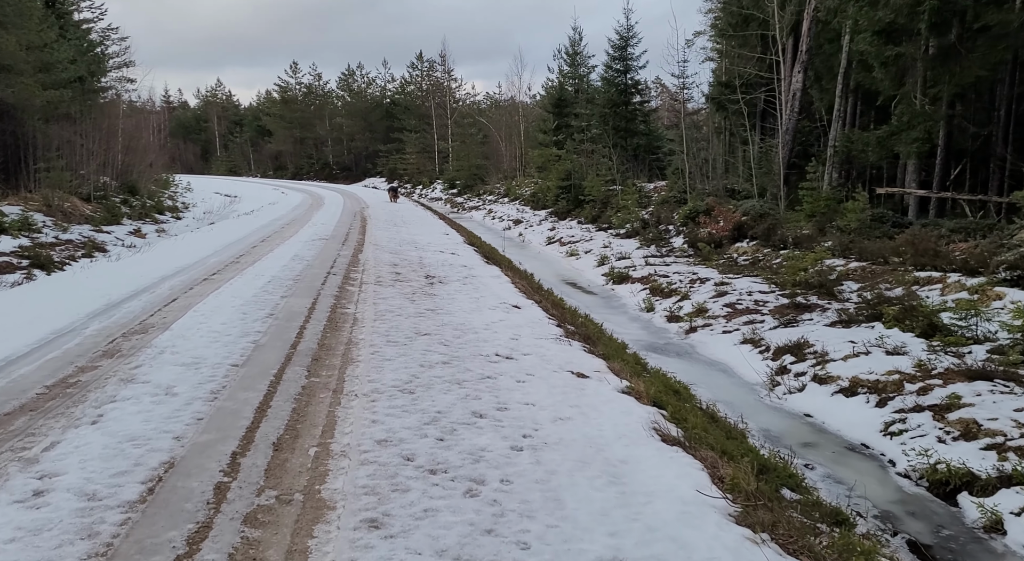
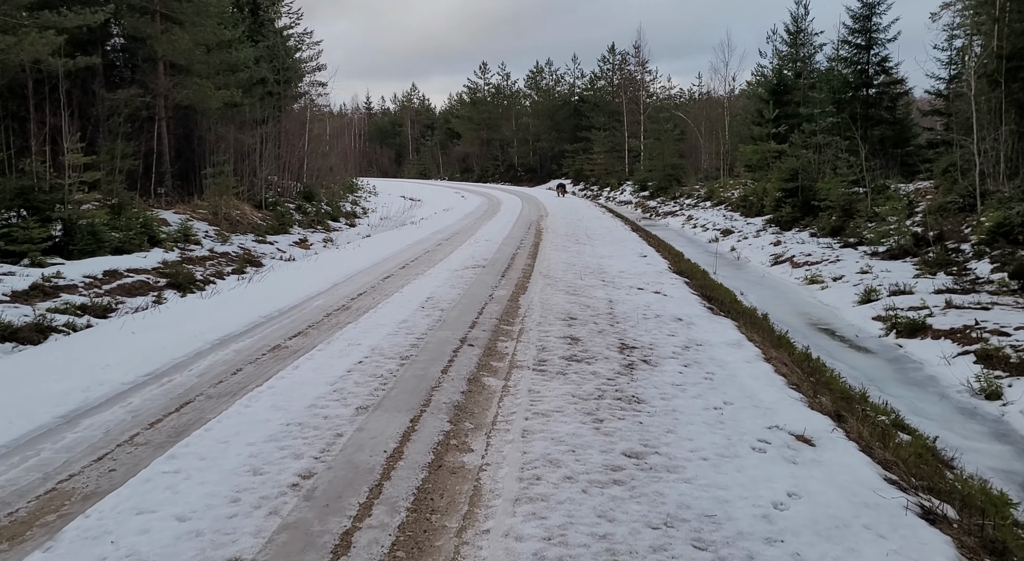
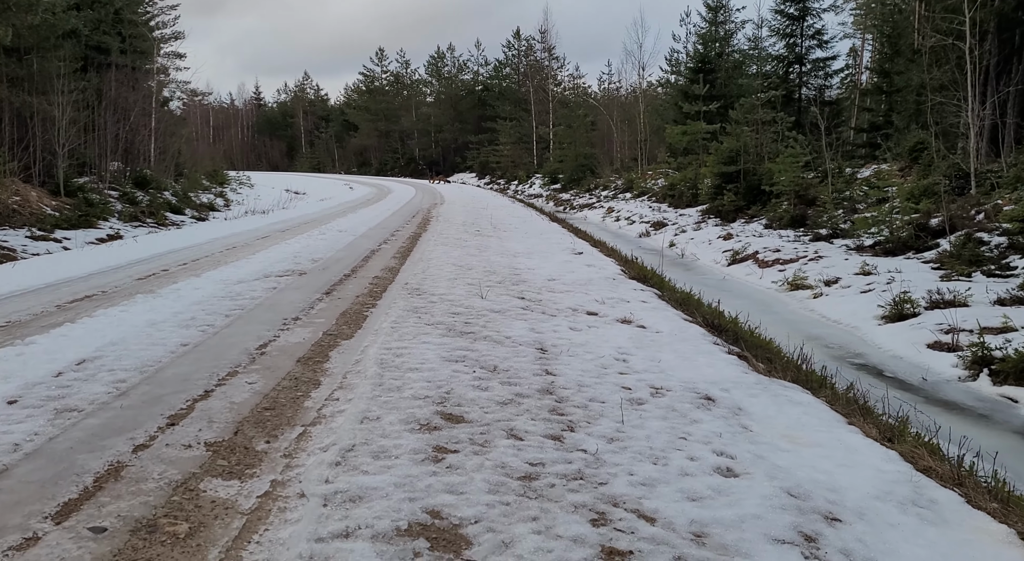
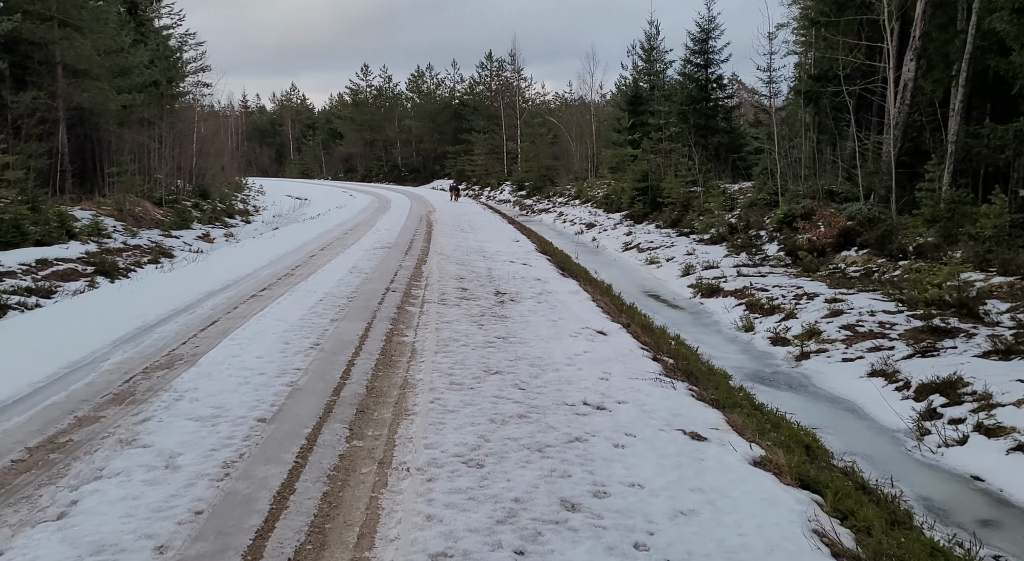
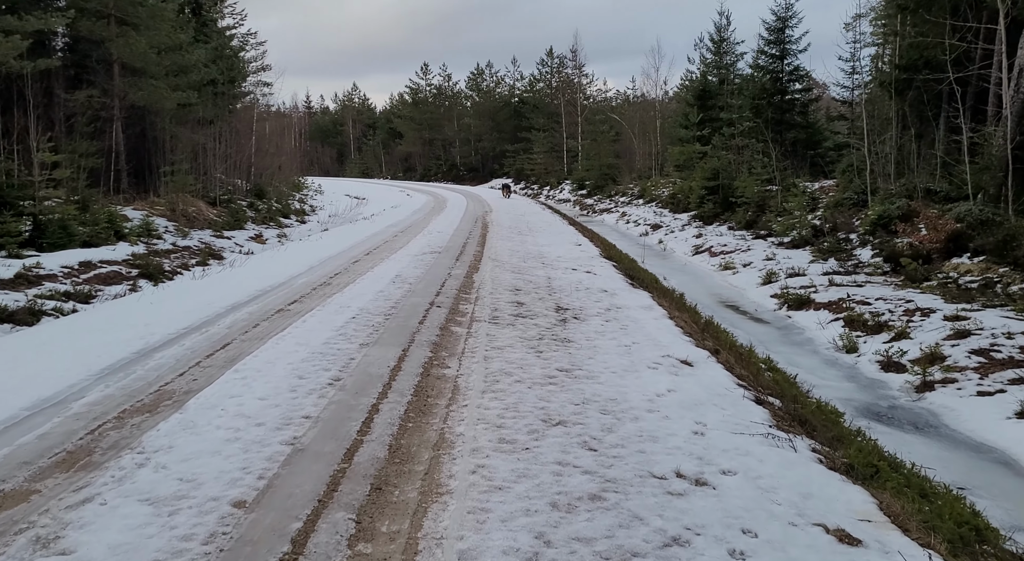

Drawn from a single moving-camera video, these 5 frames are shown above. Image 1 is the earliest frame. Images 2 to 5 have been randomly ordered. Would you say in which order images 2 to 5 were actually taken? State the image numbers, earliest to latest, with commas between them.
4, 5, 2, 3
